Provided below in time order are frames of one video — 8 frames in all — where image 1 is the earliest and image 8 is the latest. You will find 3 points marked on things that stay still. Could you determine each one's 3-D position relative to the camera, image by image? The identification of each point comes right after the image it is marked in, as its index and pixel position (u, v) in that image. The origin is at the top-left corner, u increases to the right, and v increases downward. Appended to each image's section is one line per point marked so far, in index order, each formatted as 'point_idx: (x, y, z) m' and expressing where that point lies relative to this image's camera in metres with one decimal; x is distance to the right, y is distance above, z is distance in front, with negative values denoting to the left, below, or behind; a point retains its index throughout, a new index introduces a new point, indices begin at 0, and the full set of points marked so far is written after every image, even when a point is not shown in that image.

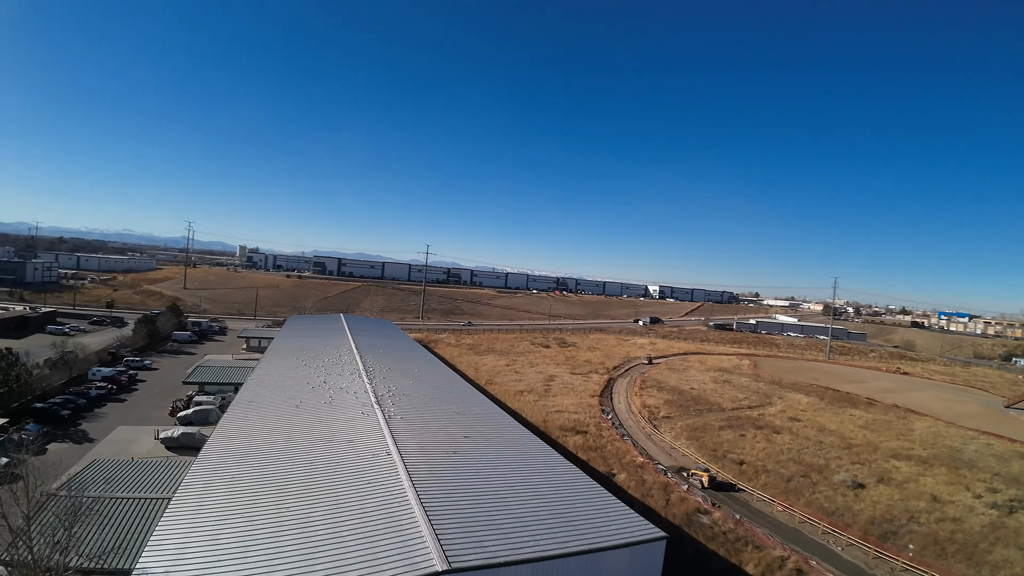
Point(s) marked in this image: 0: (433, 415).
0: (-2.7, -4.0, +13.9) m
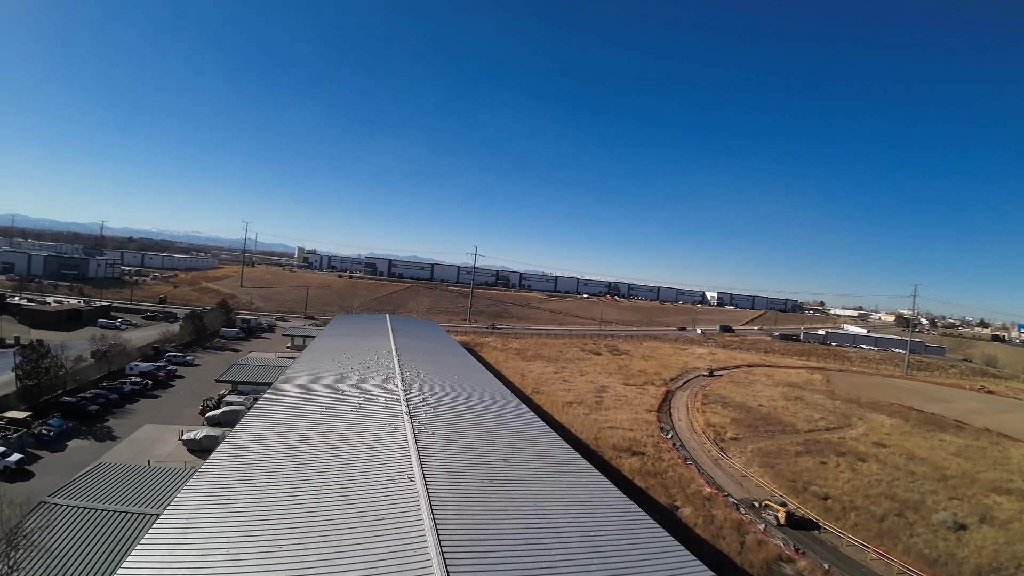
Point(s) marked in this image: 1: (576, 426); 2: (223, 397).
0: (-1.3, -3.9, +12.4) m
1: (+2.5, -5.3, +16.3) m
2: (-9.1, -3.5, +13.5) m
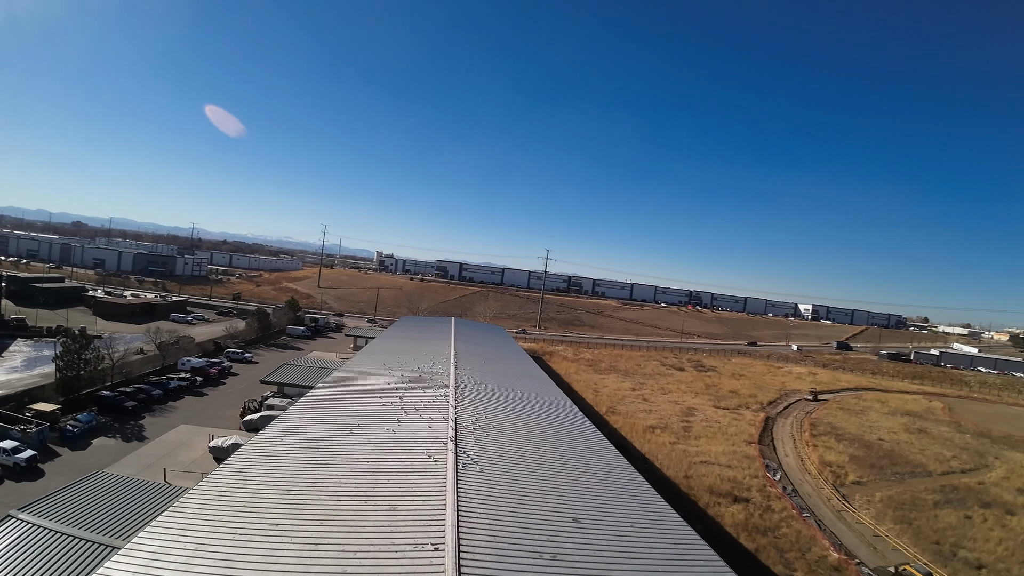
0: (+0.3, -3.8, +10.2) m
1: (+4.7, -5.3, +13.4) m
2: (-7.2, -3.3, +12.5) m
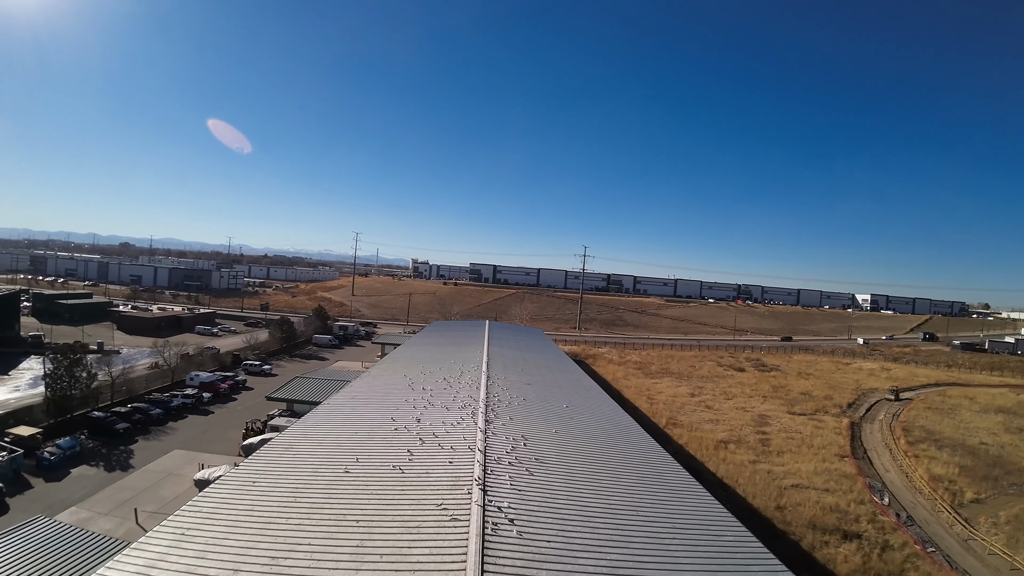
0: (+1.2, -3.6, +8.1) m
1: (+5.8, -5.0, +10.9) m
2: (-6.1, -3.4, +11.0) m
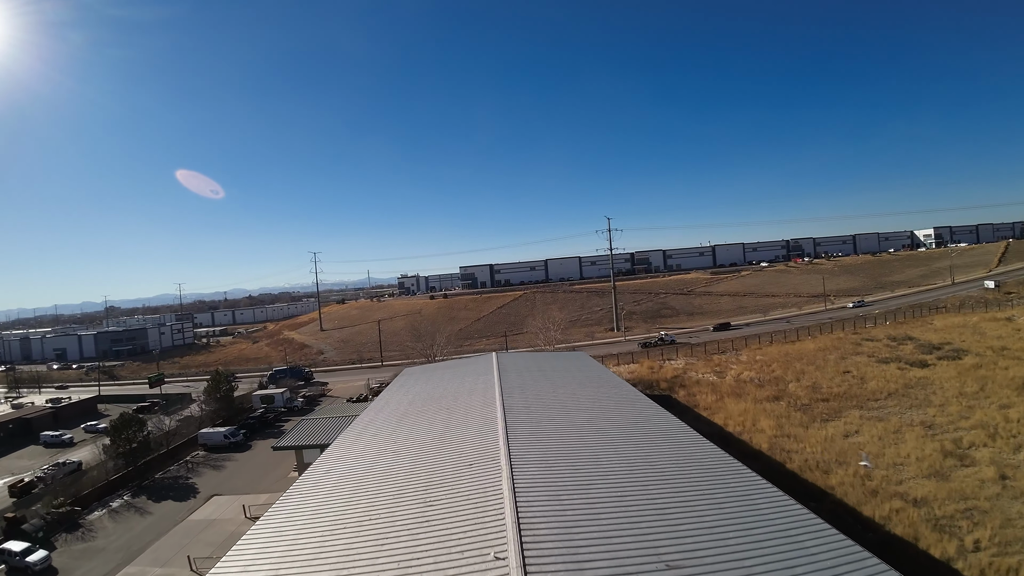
0: (+2.3, -3.5, -2.0) m
1: (+7.2, -4.1, +0.8) m
2: (-4.9, -4.5, +1.0) m
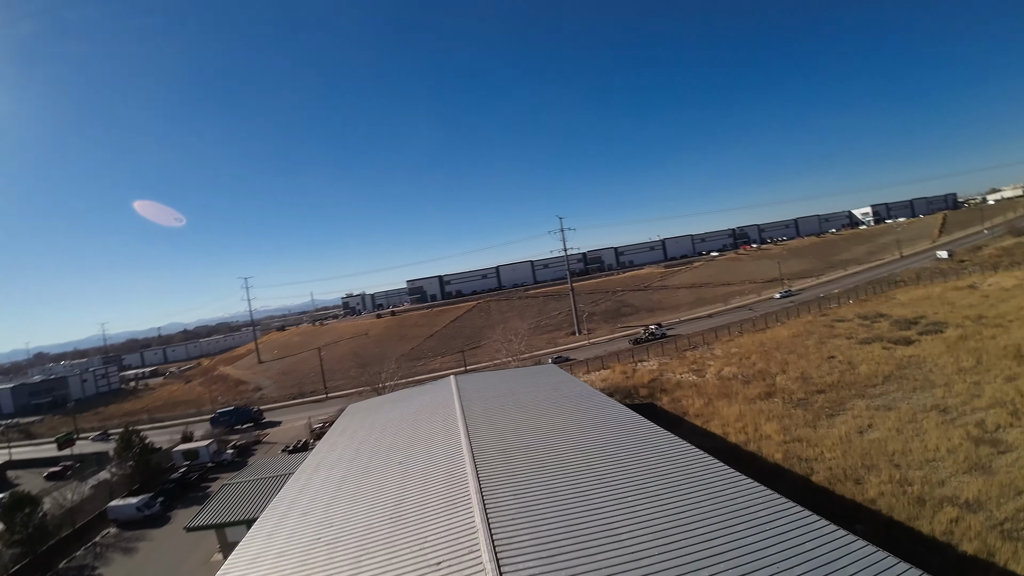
0: (+2.7, -3.2, -3.8) m
1: (+7.3, -3.4, -0.6) m
2: (-4.7, -4.8, -1.4) m
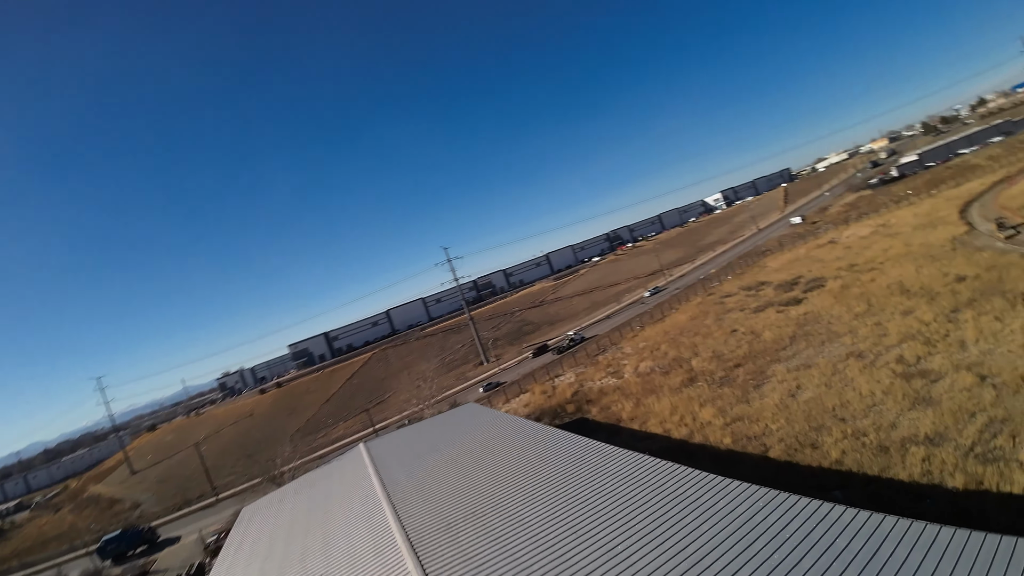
0: (+4.0, -1.9, -4.9) m
1: (+8.0, -1.6, -1.0) m
2: (-3.2, -5.0, -4.0) m
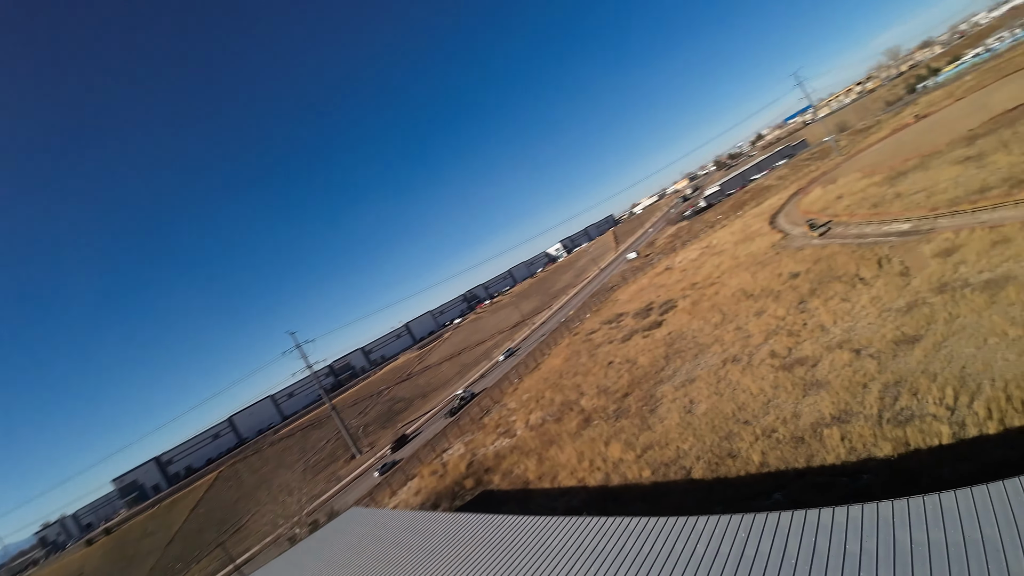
0: (+6.5, +0.5, -5.0) m
1: (+9.0, +0.5, 0.0) m
2: (0.0, -3.6, -6.8) m
